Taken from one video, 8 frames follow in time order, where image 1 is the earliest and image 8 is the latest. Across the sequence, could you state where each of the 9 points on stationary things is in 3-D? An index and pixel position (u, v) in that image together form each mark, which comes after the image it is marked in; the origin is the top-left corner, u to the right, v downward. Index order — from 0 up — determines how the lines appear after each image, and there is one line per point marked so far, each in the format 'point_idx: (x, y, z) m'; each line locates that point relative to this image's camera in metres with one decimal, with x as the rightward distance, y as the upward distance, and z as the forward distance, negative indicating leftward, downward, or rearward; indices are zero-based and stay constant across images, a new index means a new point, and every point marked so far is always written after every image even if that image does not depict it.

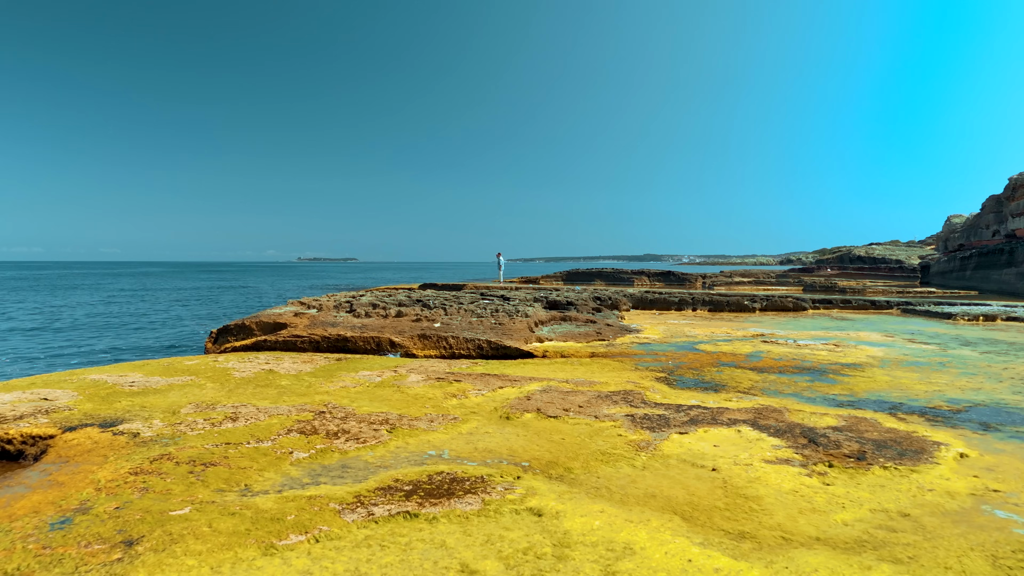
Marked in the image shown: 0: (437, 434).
0: (-0.8, -1.6, +5.2) m
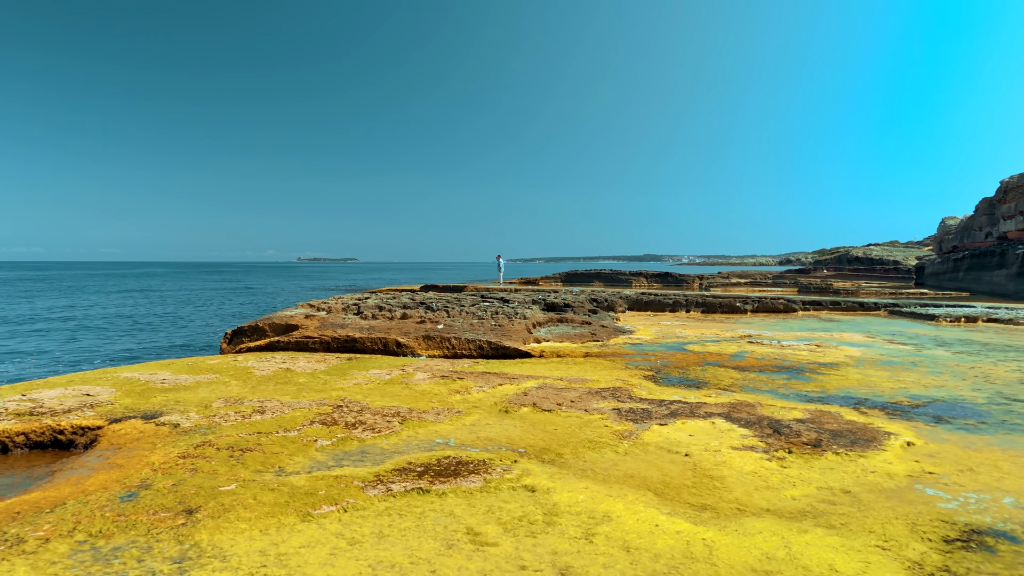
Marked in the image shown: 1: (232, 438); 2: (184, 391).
0: (-0.8, -1.6, +5.8) m
1: (-3.0, -1.6, +5.3) m
2: (-4.8, -1.5, +7.1) m
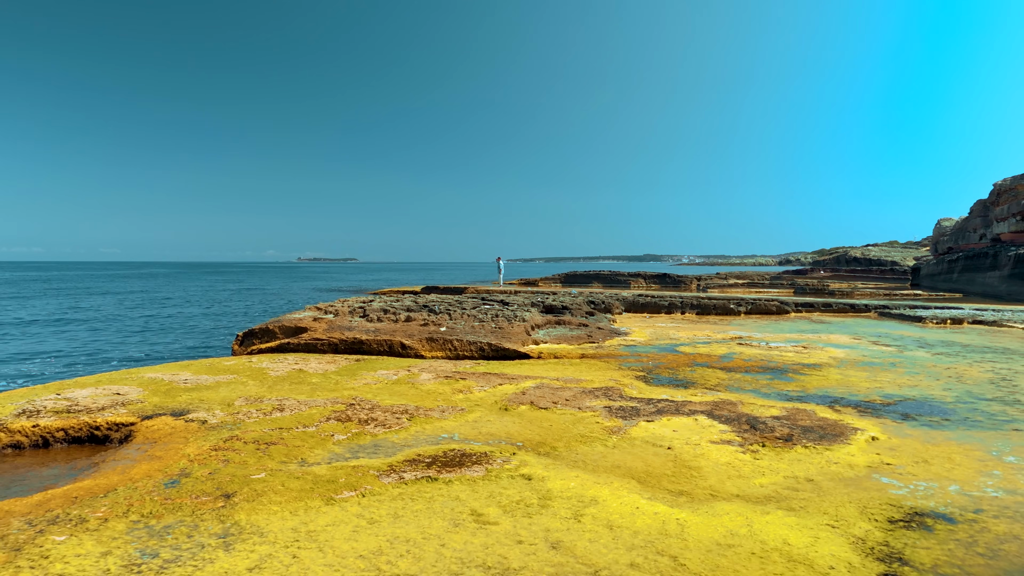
0: (-0.8, -1.7, +6.4) m
1: (-3.0, -1.7, +5.8) m
2: (-4.8, -1.6, +7.6) m
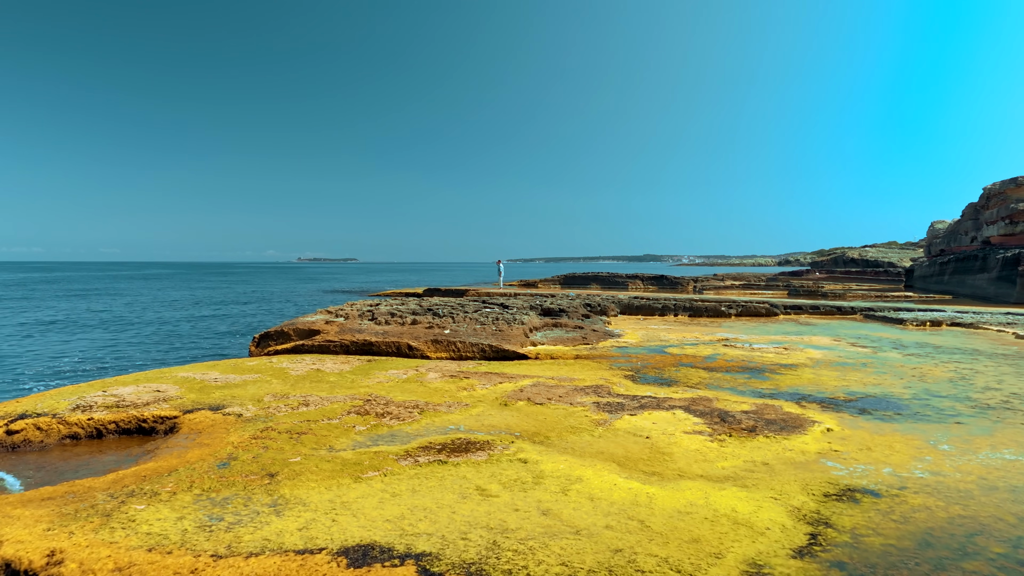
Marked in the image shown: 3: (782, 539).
0: (-0.9, -1.9, +7.2) m
1: (-3.0, -1.9, +6.6) m
2: (-4.8, -1.7, +8.4) m
3: (+2.4, -2.2, +4.3) m
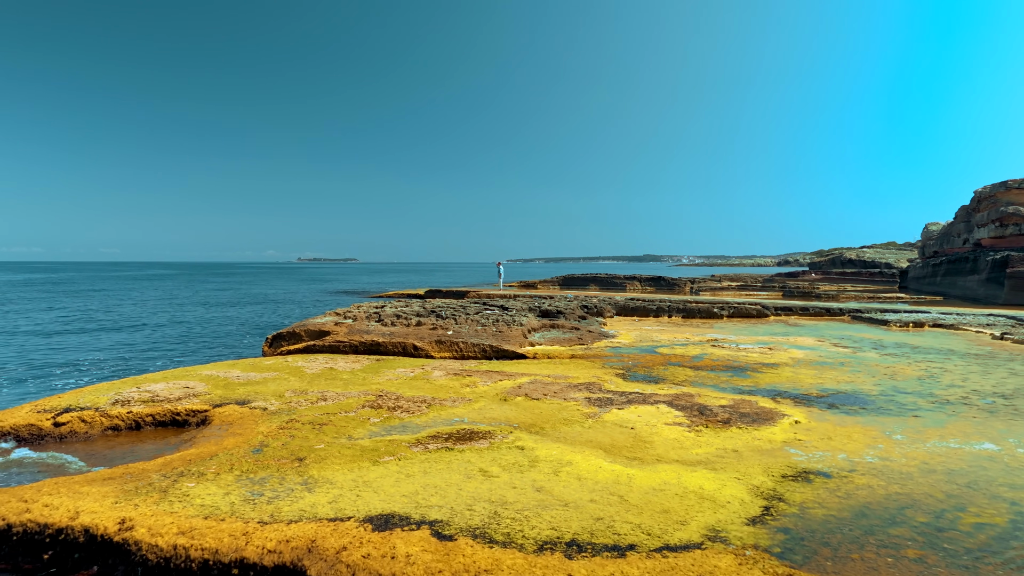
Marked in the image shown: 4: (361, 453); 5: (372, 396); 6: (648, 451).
0: (-0.9, -2.0, +7.9) m
1: (-3.1, -2.0, +7.4) m
2: (-4.8, -1.8, +9.2) m
3: (+2.3, -2.3, +5.0) m
4: (-1.9, -2.1, +6.1) m
5: (-2.4, -1.9, +8.4) m
6: (+1.8, -2.1, +6.4) m
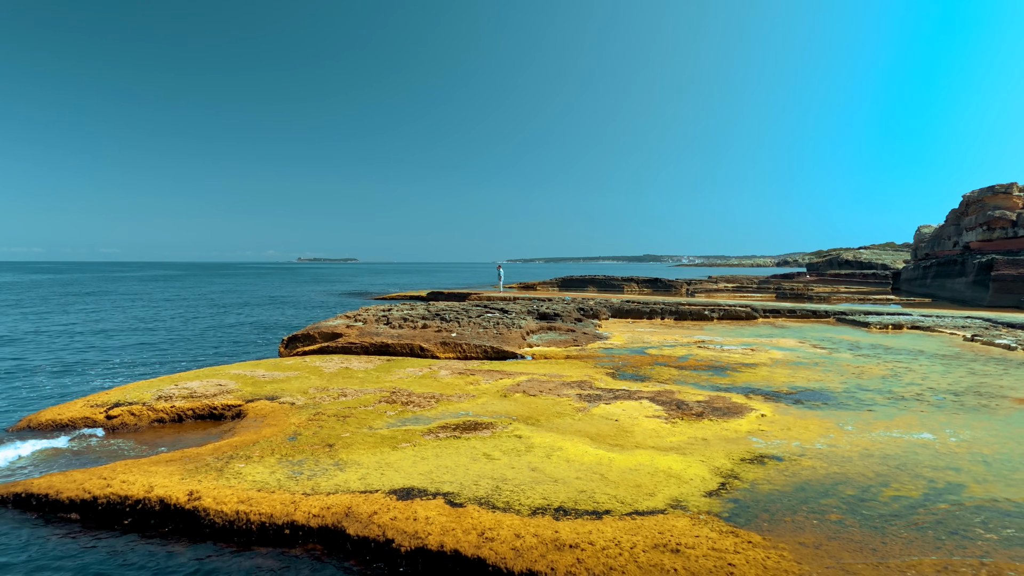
0: (-0.9, -2.1, +9.0) m
1: (-3.1, -2.1, +8.4) m
2: (-4.8, -2.0, +10.2) m
3: (+2.3, -2.4, +6.0) m
4: (-1.9, -2.3, +7.2) m
5: (-2.4, -2.0, +9.5) m
6: (+1.8, -2.3, +7.4) m
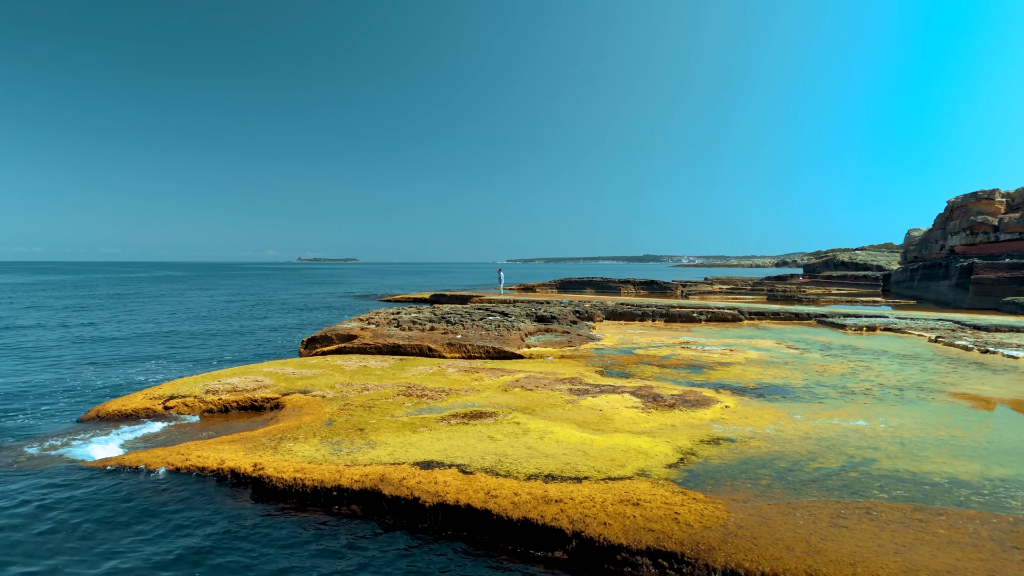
0: (-0.9, -2.3, +10.4) m
1: (-3.1, -2.3, +9.8) m
2: (-4.8, -2.2, +11.6) m
3: (+2.3, -2.6, +7.5) m
4: (-1.9, -2.5, +8.6) m
5: (-2.5, -2.2, +10.9) m
6: (+1.8, -2.5, +8.9) m
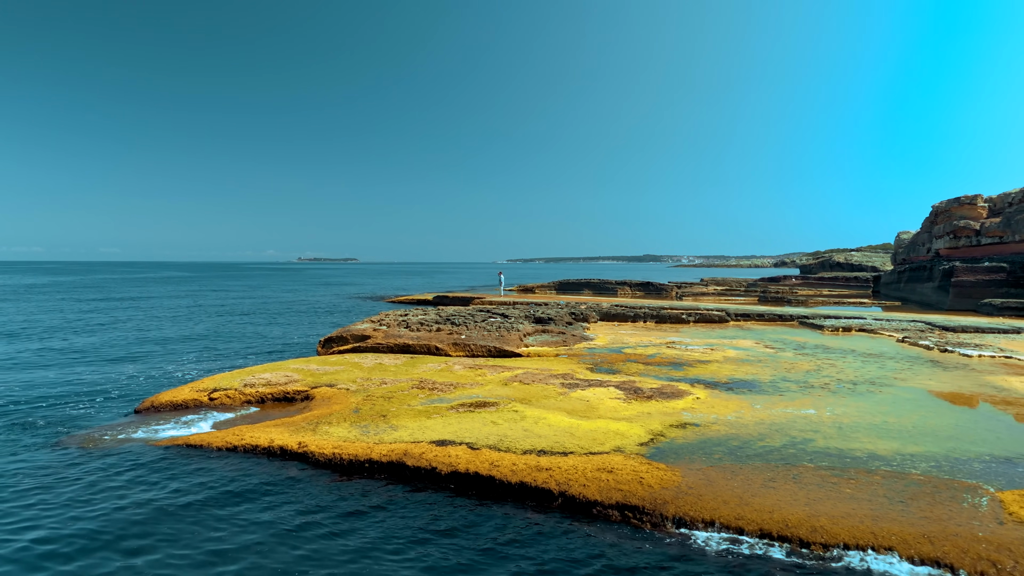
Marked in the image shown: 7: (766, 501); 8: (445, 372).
0: (-0.9, -2.5, +11.9) m
1: (-3.1, -2.5, +11.4) m
2: (-4.9, -2.3, +13.2) m
3: (+2.3, -2.8, +9.0) m
4: (-2.0, -2.6, +10.1) m
5: (-2.5, -2.4, +12.4) m
6: (+1.8, -2.7, +10.4) m
7: (+3.6, -3.0, +6.8) m
8: (-1.9, -2.4, +13.5) m
